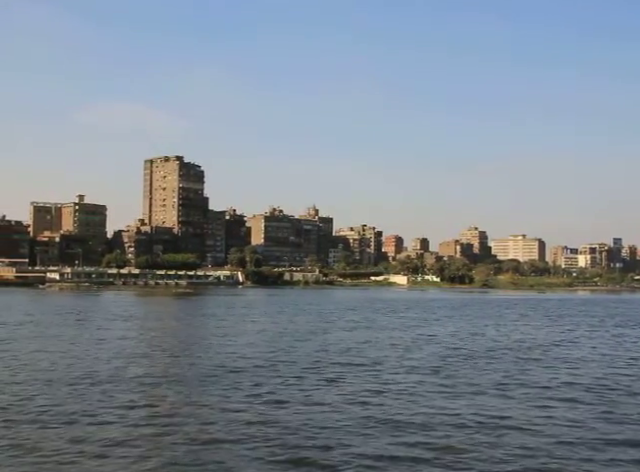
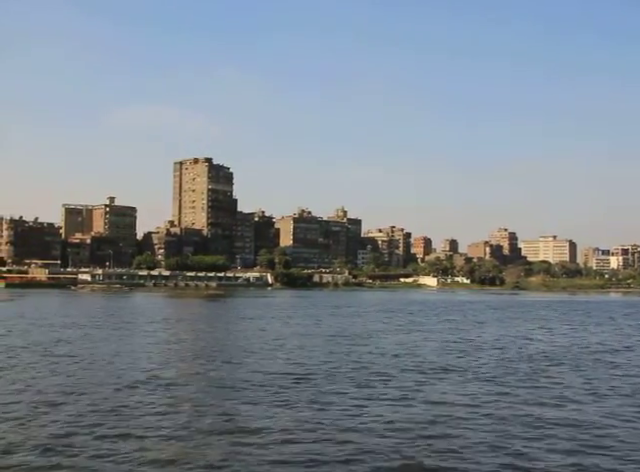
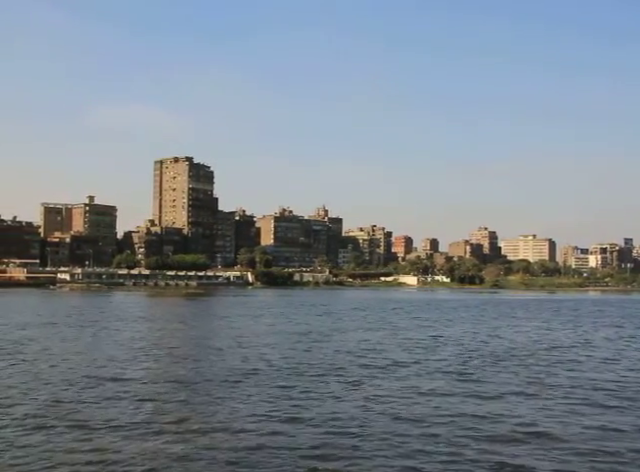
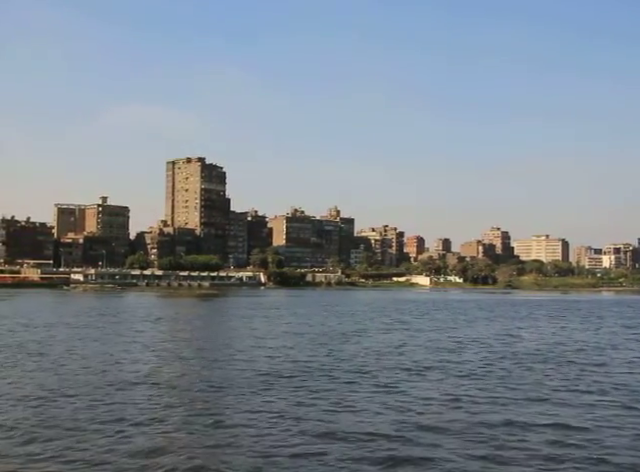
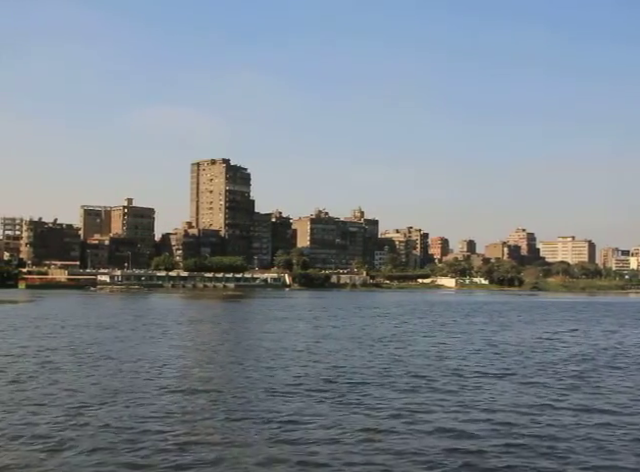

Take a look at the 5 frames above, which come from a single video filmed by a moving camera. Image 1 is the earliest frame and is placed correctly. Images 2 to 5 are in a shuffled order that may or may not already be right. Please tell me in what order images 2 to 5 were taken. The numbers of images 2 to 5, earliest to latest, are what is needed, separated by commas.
3, 4, 2, 5
